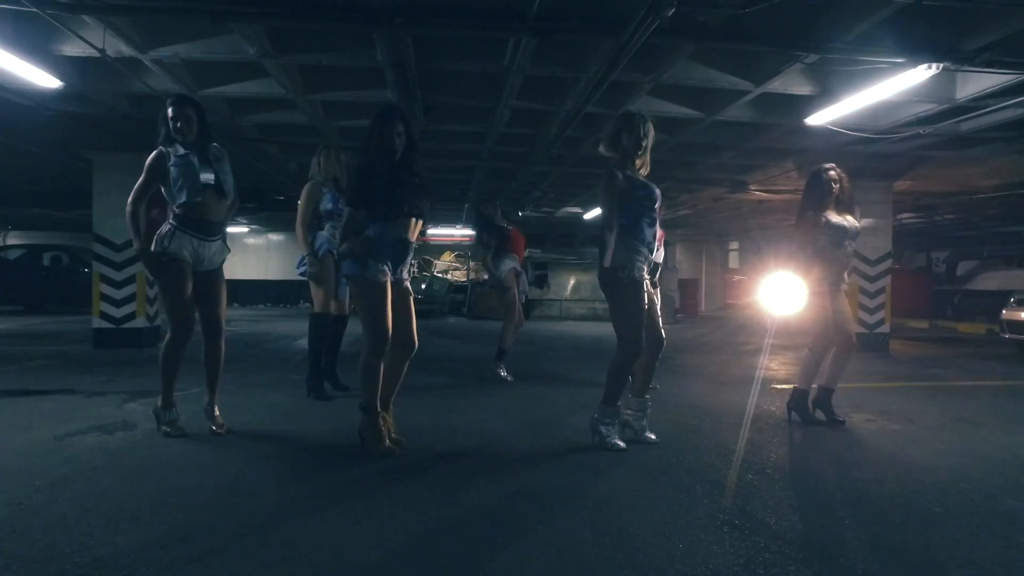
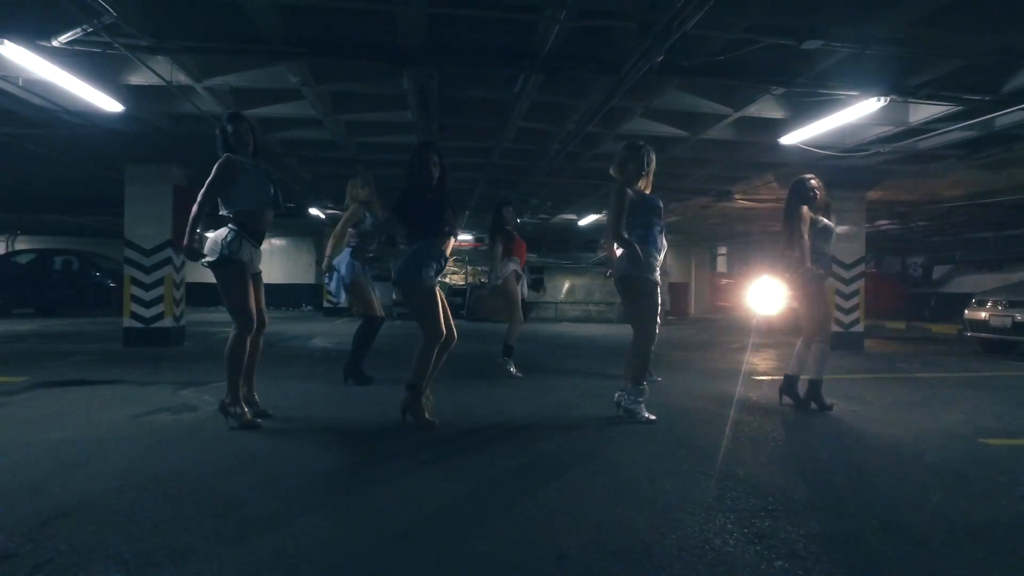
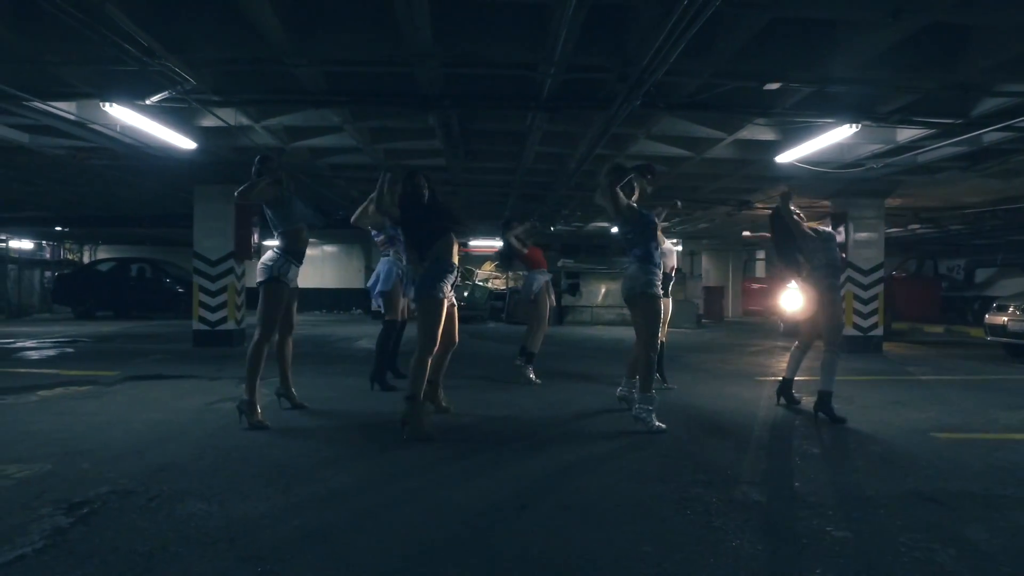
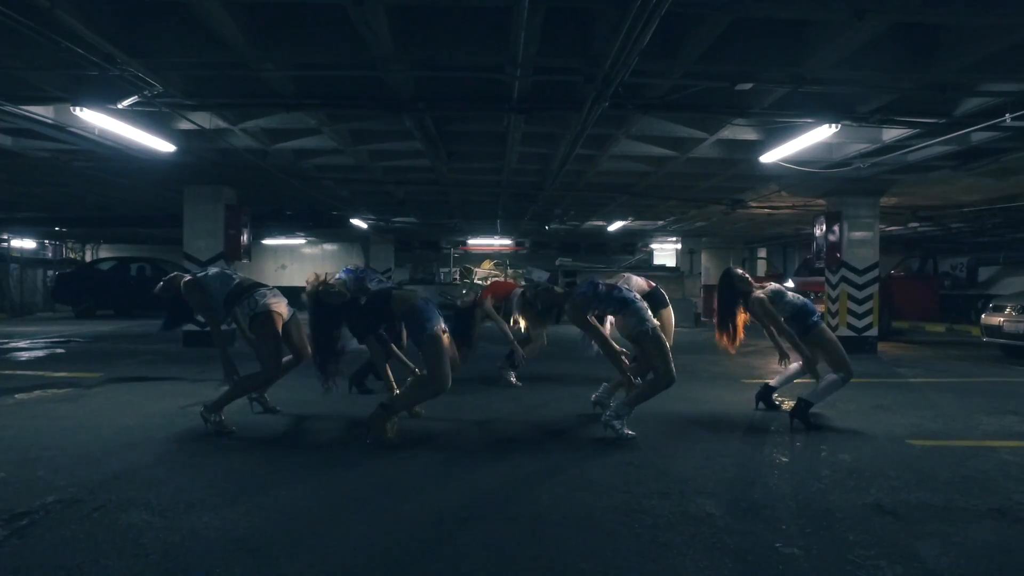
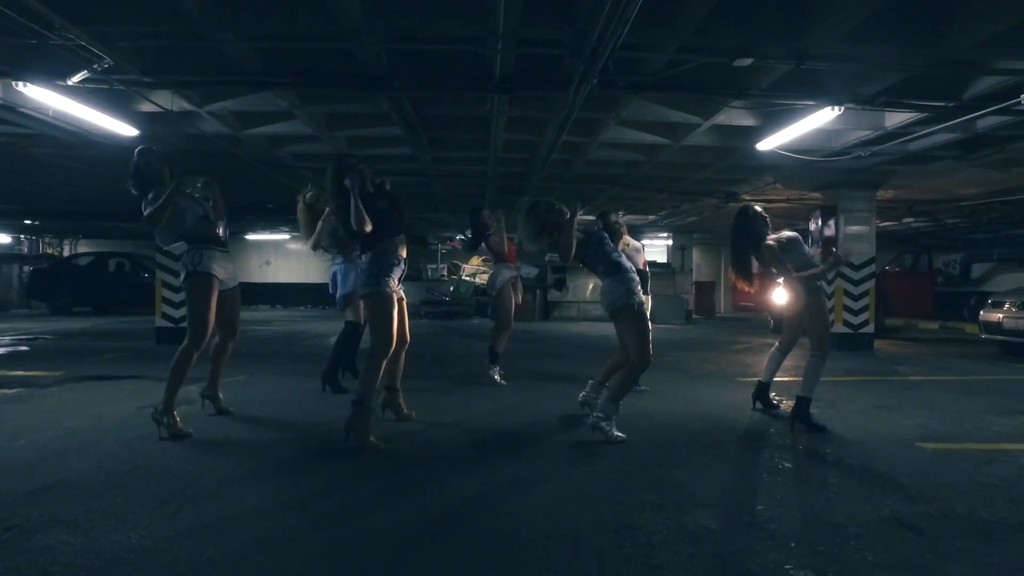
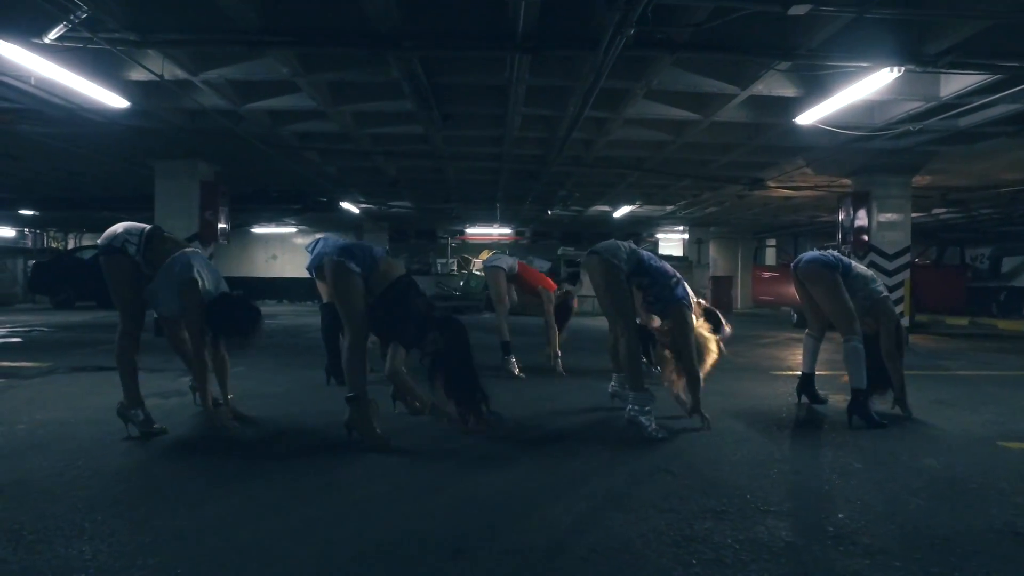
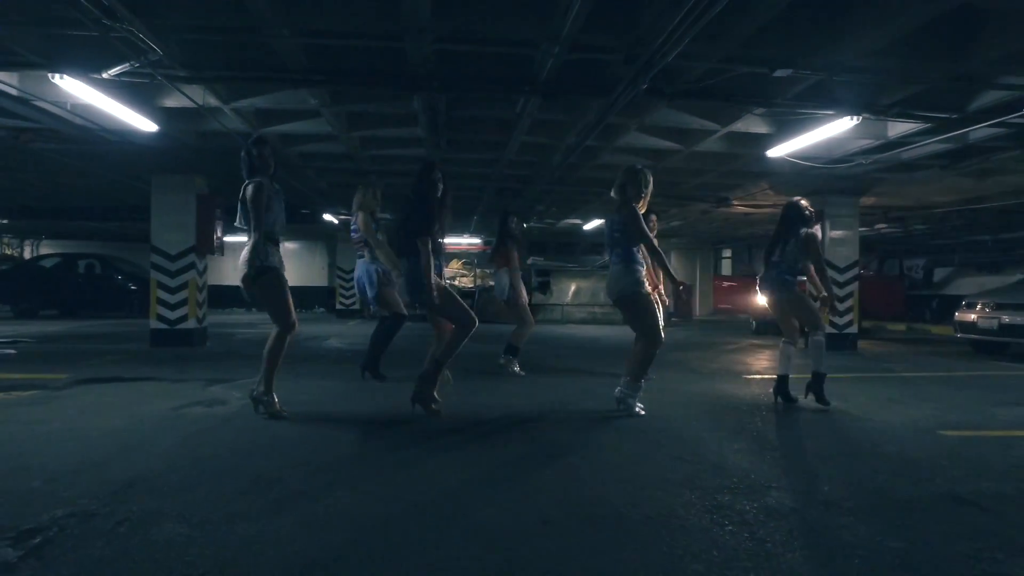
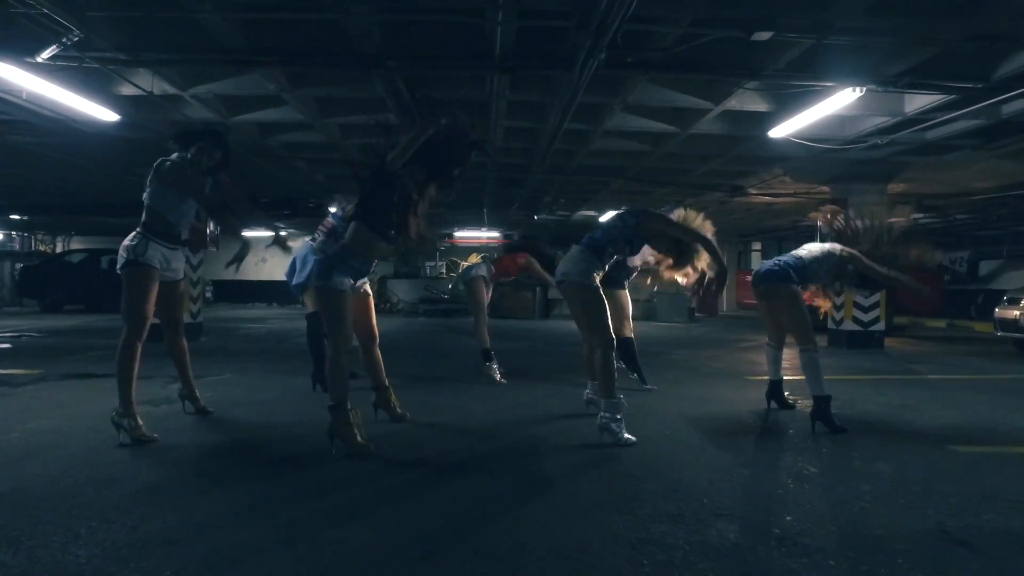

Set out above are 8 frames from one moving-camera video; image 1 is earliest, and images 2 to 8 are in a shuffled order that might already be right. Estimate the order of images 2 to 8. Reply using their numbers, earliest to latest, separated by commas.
2, 7, 3, 4, 5, 8, 6
